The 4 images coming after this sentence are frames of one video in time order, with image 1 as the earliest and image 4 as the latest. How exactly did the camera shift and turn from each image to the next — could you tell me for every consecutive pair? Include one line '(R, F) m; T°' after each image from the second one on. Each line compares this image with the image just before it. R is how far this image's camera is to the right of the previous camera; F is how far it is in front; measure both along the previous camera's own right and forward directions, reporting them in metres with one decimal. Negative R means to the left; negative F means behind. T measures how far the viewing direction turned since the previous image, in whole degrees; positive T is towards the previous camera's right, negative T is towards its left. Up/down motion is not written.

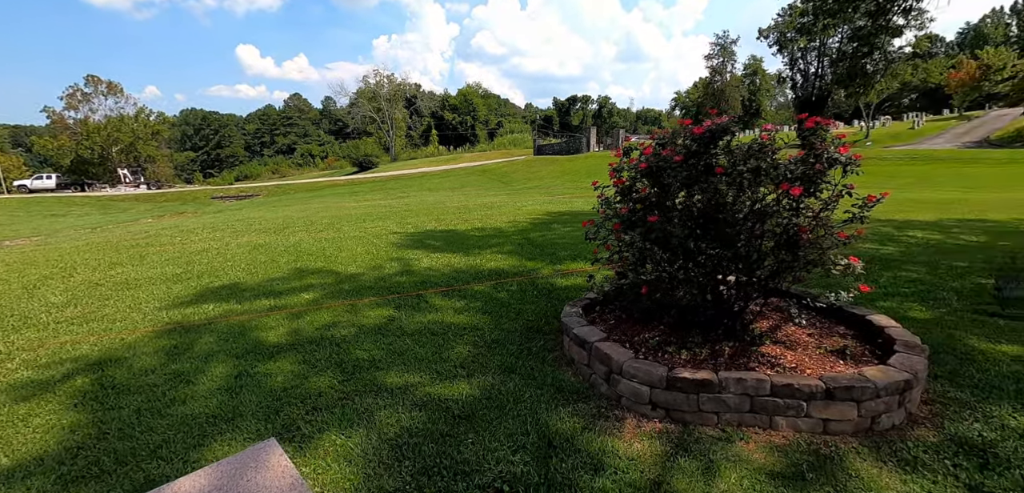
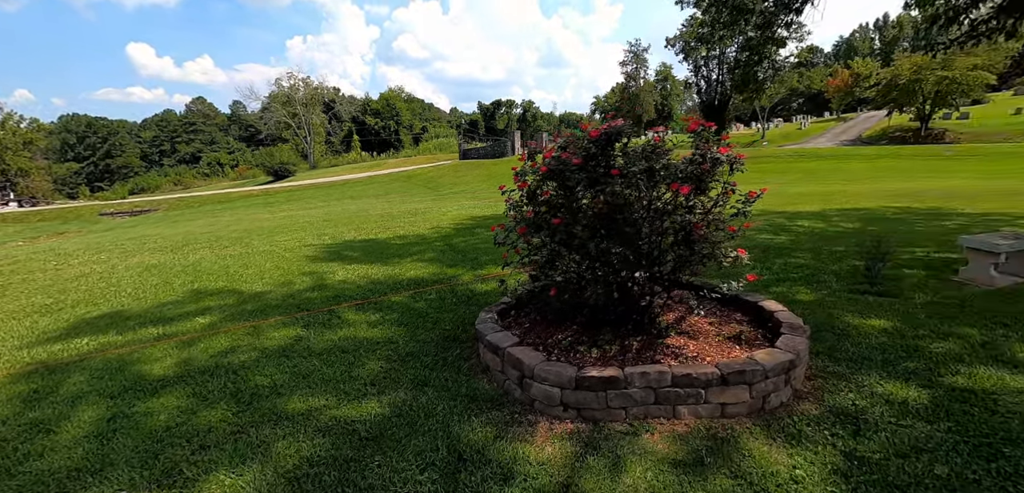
(+0.1, 0.0) m; +8°
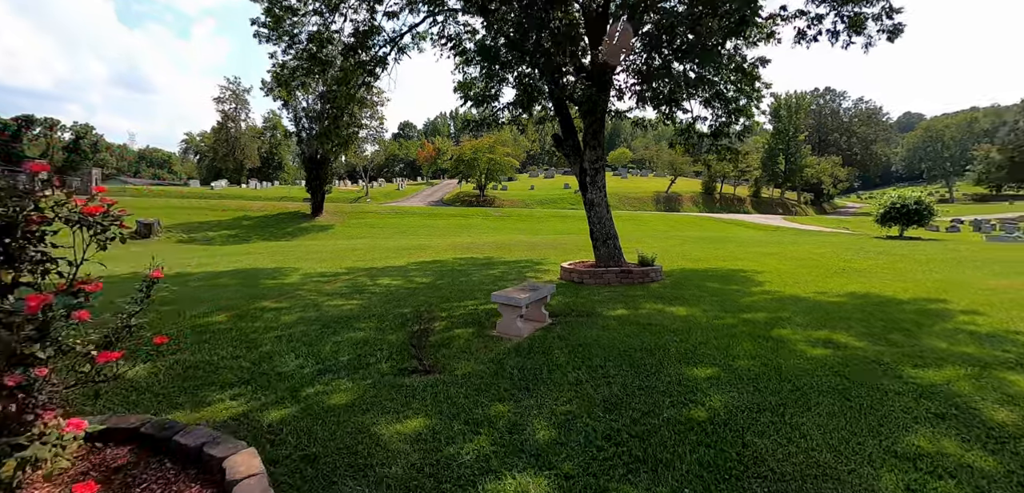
(+1.1, +1.0) m; +43°
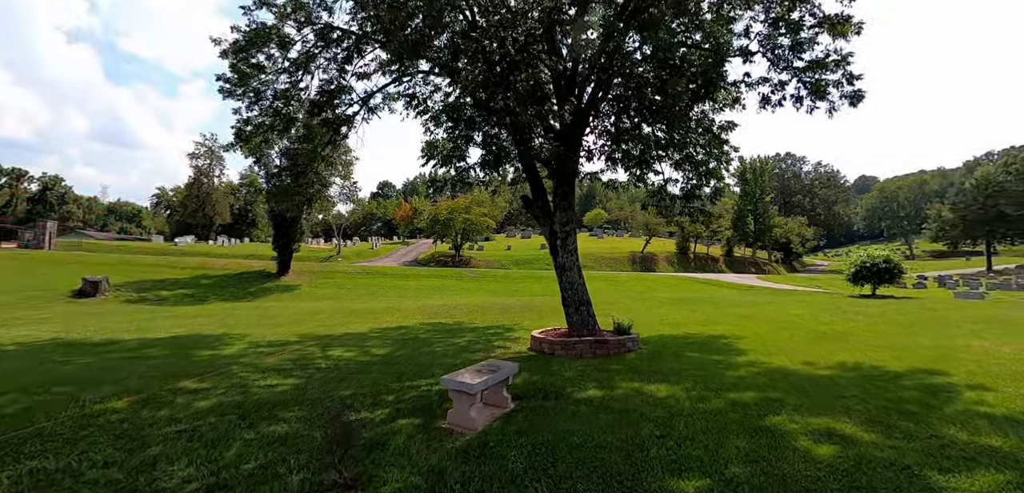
(+0.2, +0.6) m; +3°
